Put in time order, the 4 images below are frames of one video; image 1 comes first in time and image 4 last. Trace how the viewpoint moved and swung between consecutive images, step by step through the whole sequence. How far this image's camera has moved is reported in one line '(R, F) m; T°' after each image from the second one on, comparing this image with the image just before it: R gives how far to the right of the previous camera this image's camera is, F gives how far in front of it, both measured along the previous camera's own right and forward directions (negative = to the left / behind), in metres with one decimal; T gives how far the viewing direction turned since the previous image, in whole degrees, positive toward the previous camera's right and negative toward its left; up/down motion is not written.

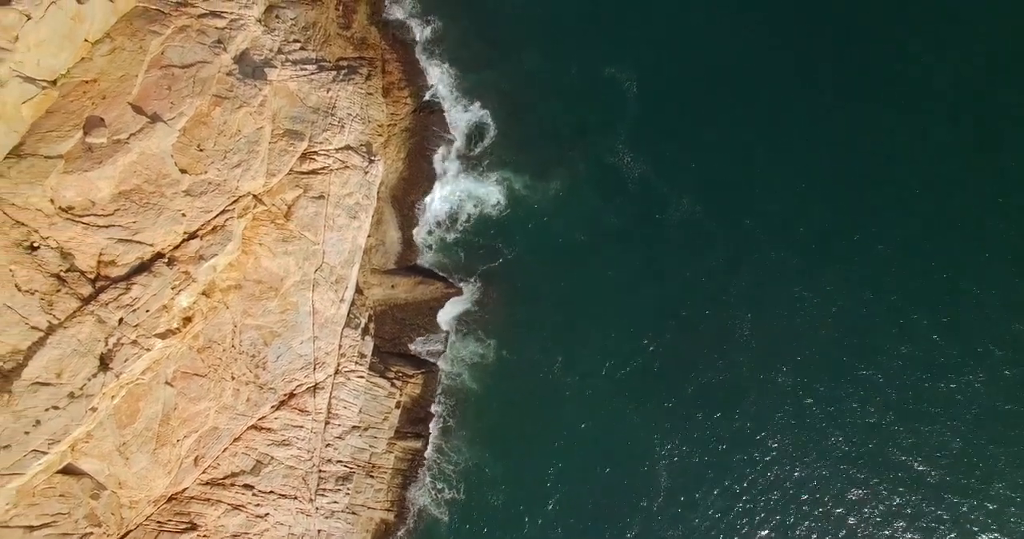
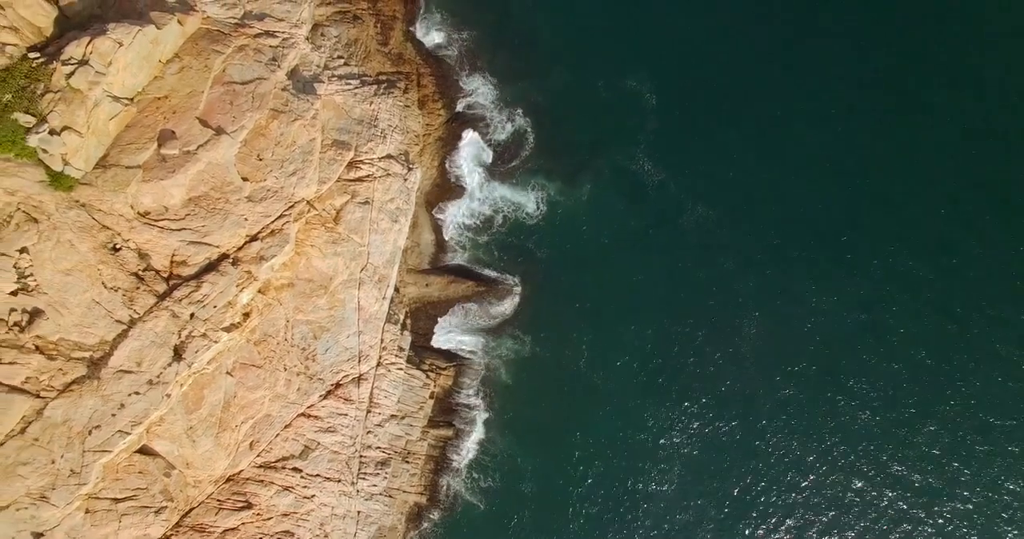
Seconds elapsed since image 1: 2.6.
(-1.6, -3.0) m; 0°
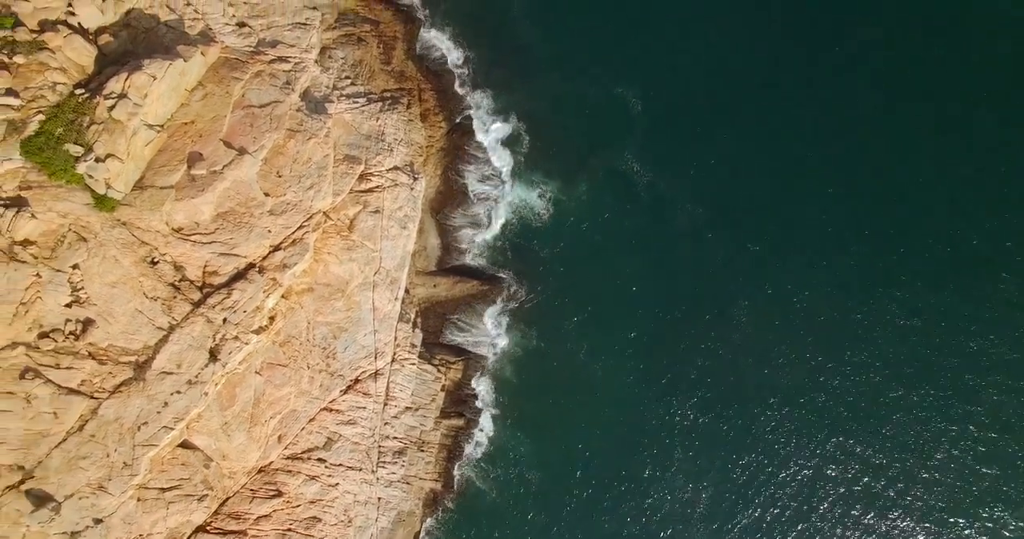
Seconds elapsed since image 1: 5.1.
(-0.1, -3.2) m; 0°
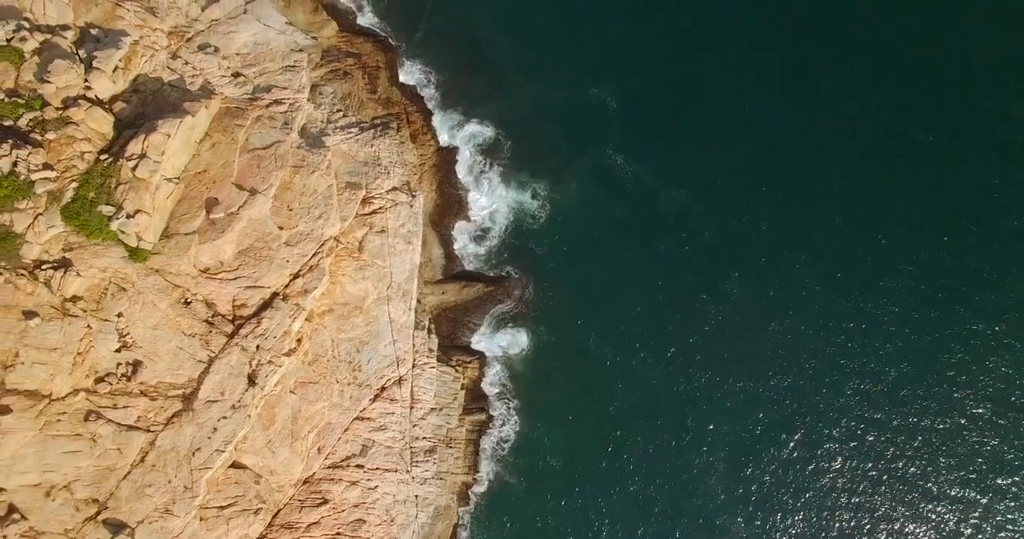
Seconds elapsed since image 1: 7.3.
(+0.1, -3.2) m; 0°
